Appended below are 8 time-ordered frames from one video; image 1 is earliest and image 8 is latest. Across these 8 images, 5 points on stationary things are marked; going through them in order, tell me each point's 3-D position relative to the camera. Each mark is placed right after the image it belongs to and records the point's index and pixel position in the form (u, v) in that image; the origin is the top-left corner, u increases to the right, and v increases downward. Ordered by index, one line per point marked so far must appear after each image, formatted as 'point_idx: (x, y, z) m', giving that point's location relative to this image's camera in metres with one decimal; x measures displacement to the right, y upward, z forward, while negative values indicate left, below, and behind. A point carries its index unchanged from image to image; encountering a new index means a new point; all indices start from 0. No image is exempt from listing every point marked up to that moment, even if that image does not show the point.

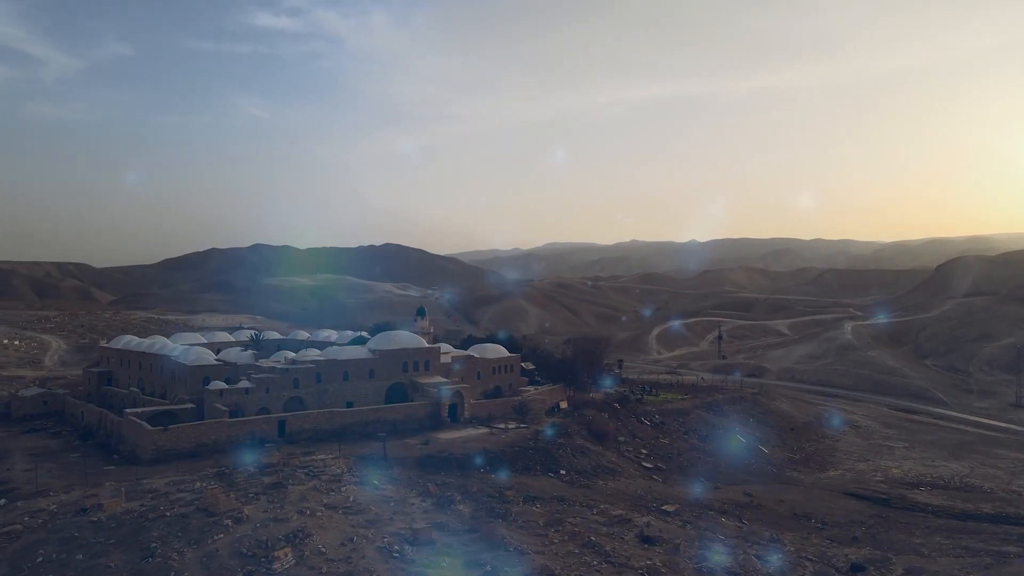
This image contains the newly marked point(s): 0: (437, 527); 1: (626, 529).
0: (-1.6, -5.0, +14.5) m
1: (+2.8, -6.0, +17.4) m
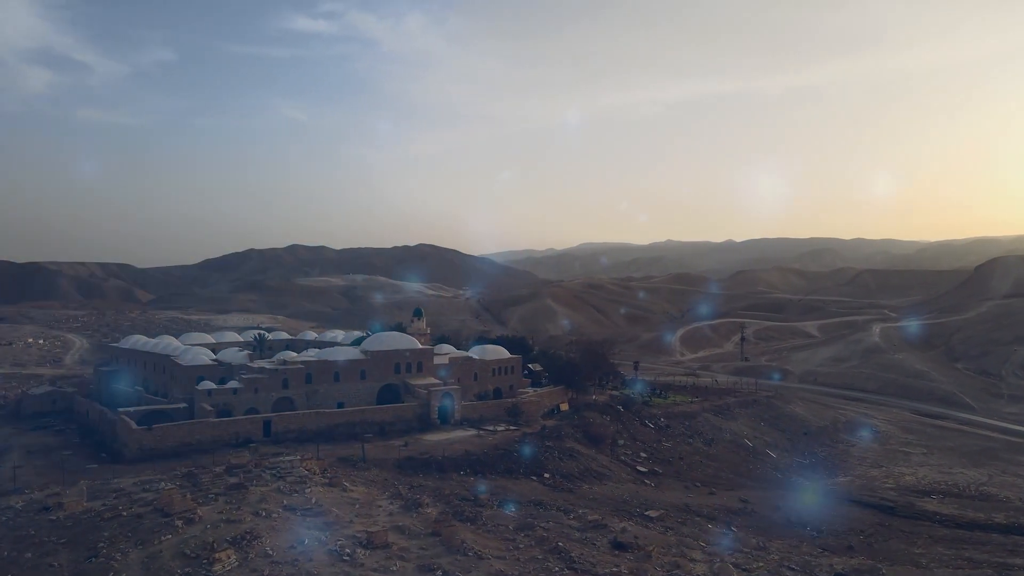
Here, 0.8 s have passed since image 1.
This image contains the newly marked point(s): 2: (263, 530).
0: (-2.4, -5.0, +14.4) m
1: (+2.1, -6.0, +17.1) m
2: (-4.5, -4.4, +12.7) m
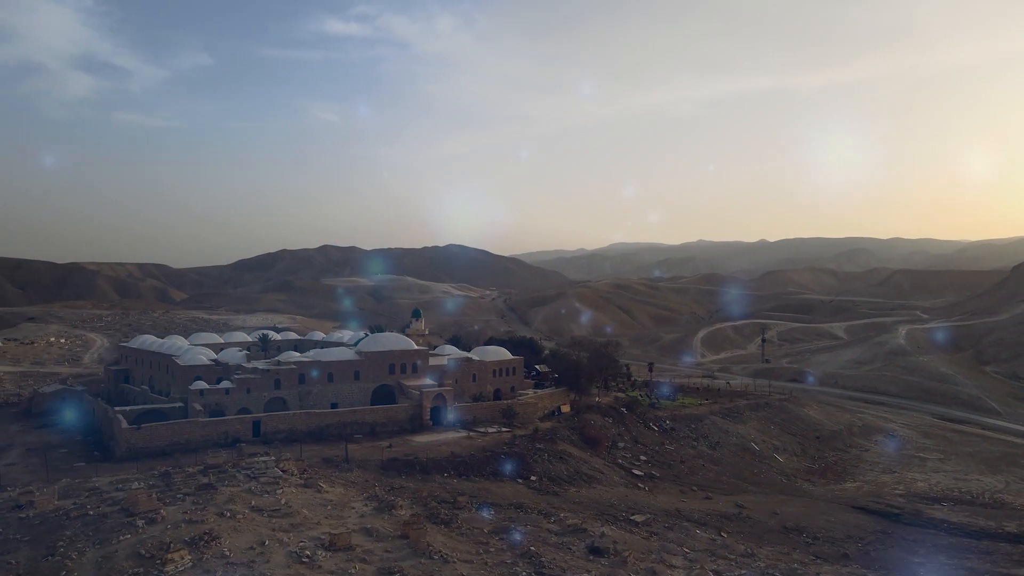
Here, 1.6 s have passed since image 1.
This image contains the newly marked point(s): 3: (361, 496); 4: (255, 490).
0: (-3.0, -5.0, +14.3) m
1: (+1.5, -6.1, +16.9) m
2: (-5.2, -4.4, +12.7) m
3: (-3.6, -5.0, +16.9) m
4: (-5.5, -4.4, +15.1) m
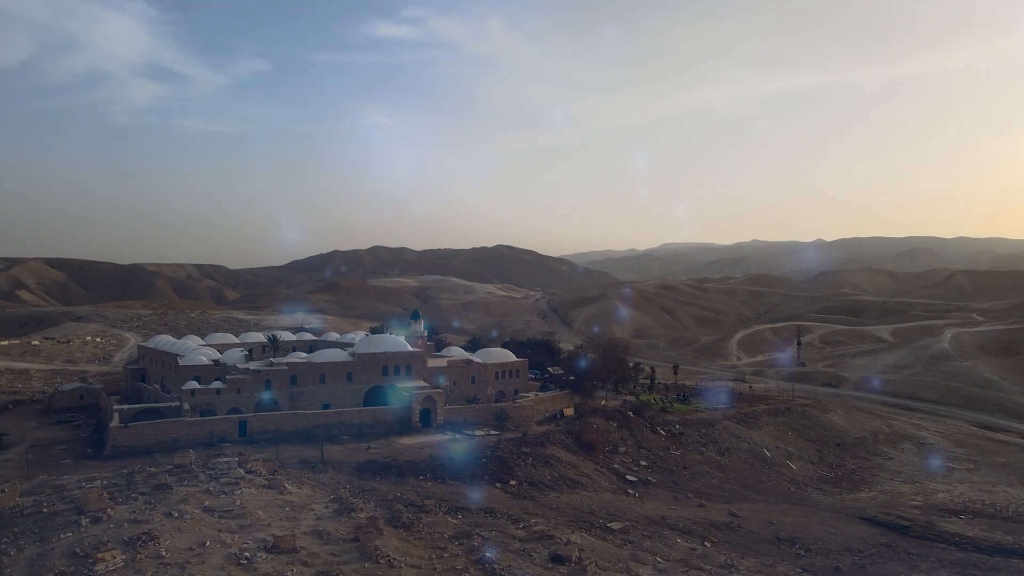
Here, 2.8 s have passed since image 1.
0: (-4.0, -5.1, +14.3) m
1: (+0.7, -6.1, +16.6) m
2: (-6.4, -4.5, +12.8) m
3: (-4.5, -5.1, +16.9) m
4: (-6.5, -4.4, +15.2) m
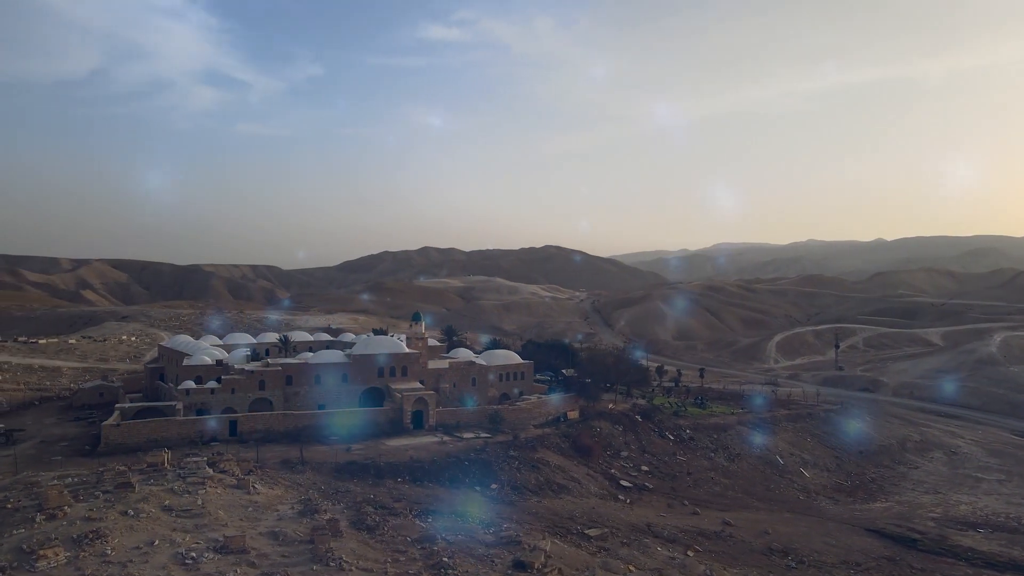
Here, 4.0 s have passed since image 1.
0: (-5.0, -5.1, +14.4) m
1: (-0.2, -6.2, +16.4) m
2: (-7.4, -4.5, +13.1) m
3: (-5.3, -5.1, +17.0) m
4: (-7.4, -4.5, +15.5) m
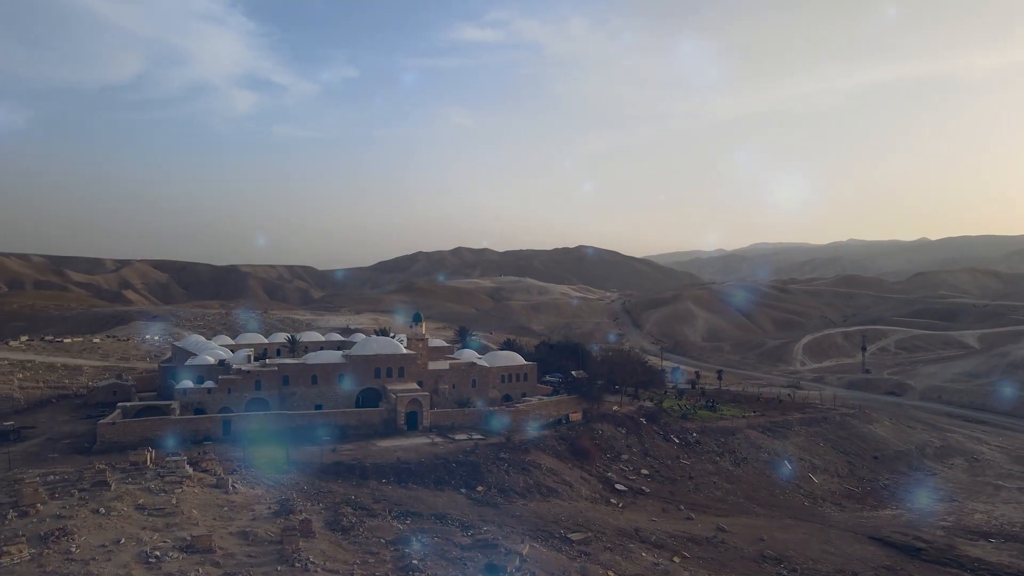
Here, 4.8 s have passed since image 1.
0: (-5.7, -5.2, +14.6) m
1: (-0.8, -6.2, +16.3) m
2: (-8.1, -4.6, +13.3) m
3: (-5.8, -5.2, +17.2) m
4: (-8.0, -4.5, +15.7) m
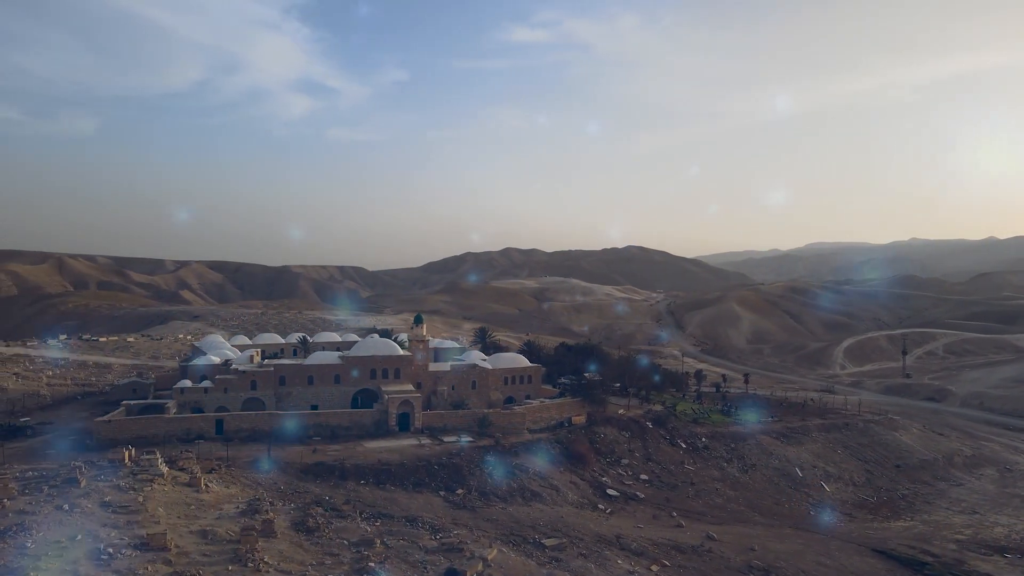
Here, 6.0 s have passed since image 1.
0: (-6.6, -5.2, +14.8) m
1: (-1.6, -6.3, +16.3) m
2: (-9.2, -4.6, +13.7) m
3: (-6.6, -5.2, +17.4) m
4: (-8.9, -4.6, +16.1) m
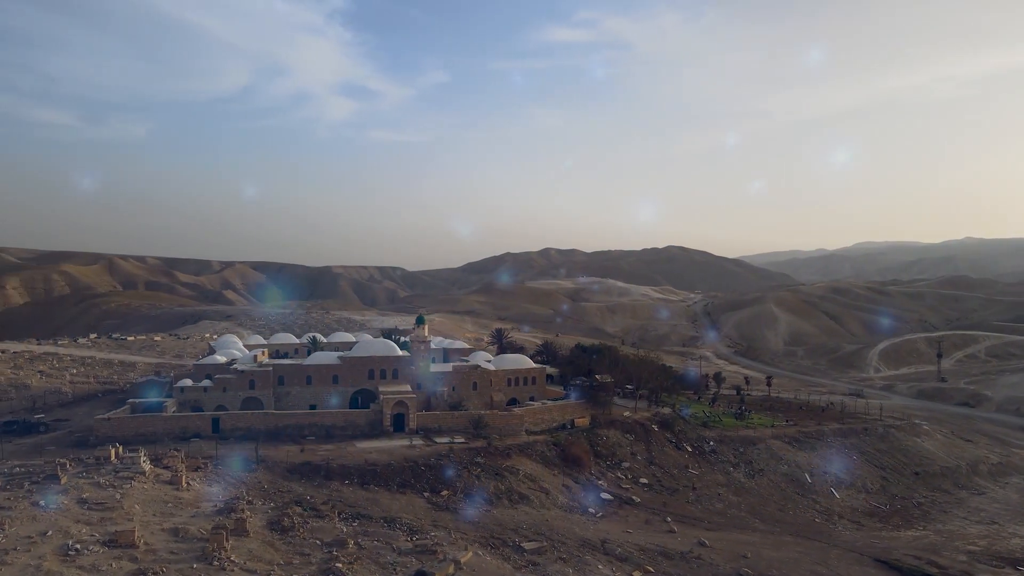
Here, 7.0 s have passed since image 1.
0: (-7.3, -5.3, +15.1) m
1: (-2.3, -6.3, +16.3) m
2: (-9.9, -4.6, +14.1) m
3: (-7.2, -5.3, +17.7) m
4: (-9.6, -4.6, +16.5) m
